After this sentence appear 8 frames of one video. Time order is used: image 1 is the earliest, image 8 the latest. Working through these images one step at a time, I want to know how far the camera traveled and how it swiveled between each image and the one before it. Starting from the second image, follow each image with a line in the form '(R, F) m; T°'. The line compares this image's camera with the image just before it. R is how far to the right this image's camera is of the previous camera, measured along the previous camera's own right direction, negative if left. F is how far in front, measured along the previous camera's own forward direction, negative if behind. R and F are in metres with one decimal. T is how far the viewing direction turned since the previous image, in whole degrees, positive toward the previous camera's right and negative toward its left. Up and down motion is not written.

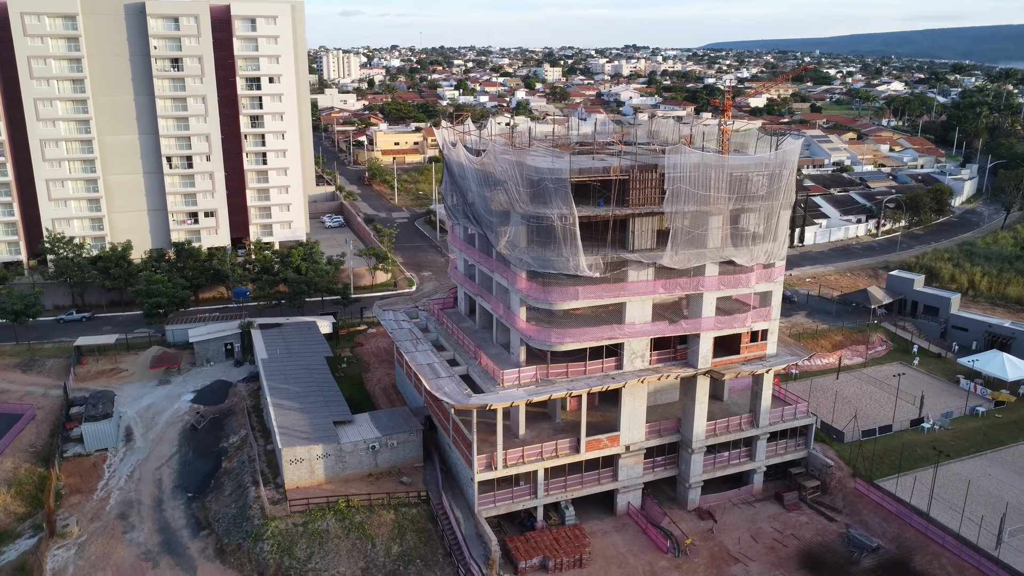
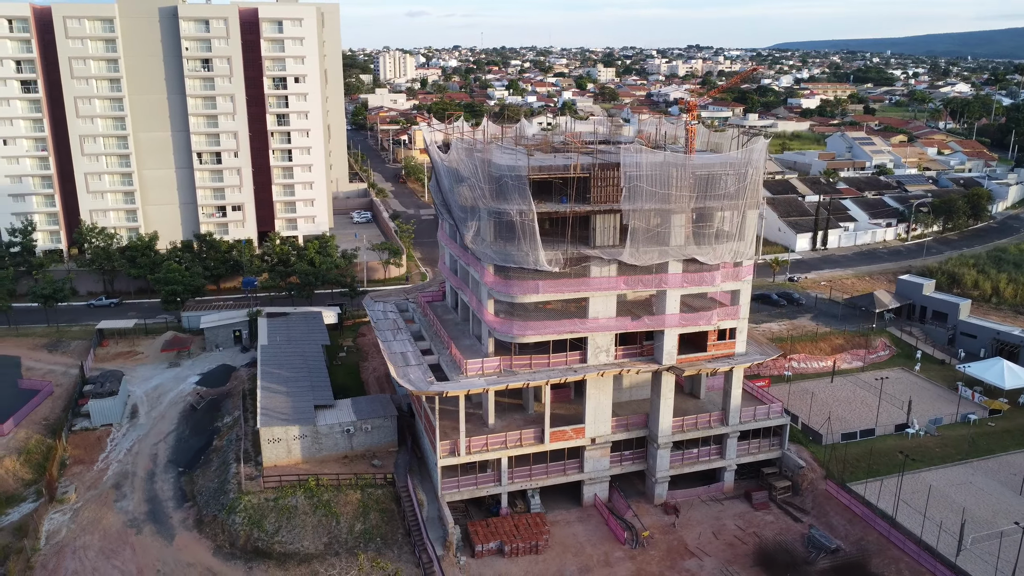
(+3.4, -0.7) m; -4°
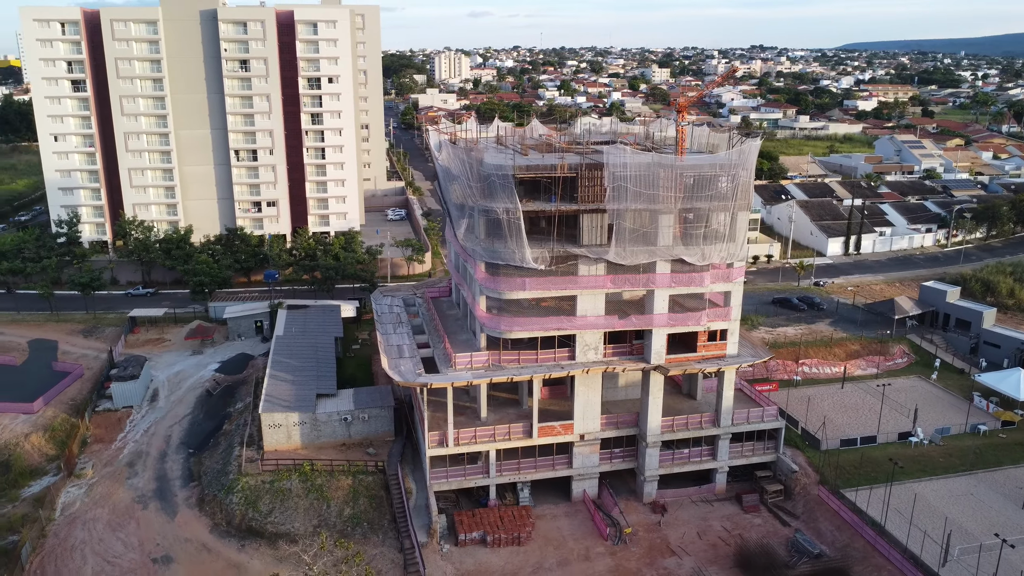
(+2.4, -0.5) m; -4°
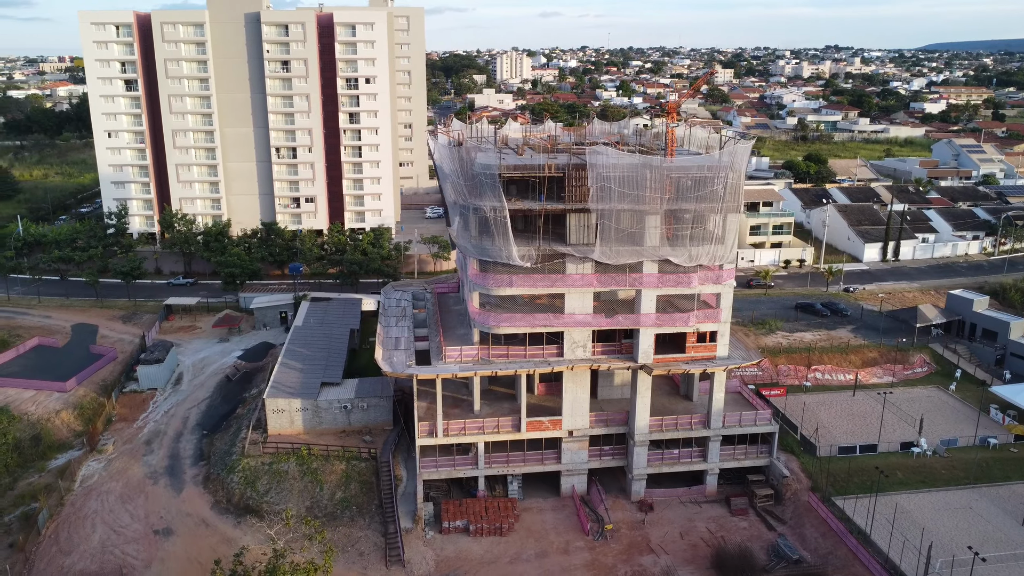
(+2.8, -0.6) m; -4°
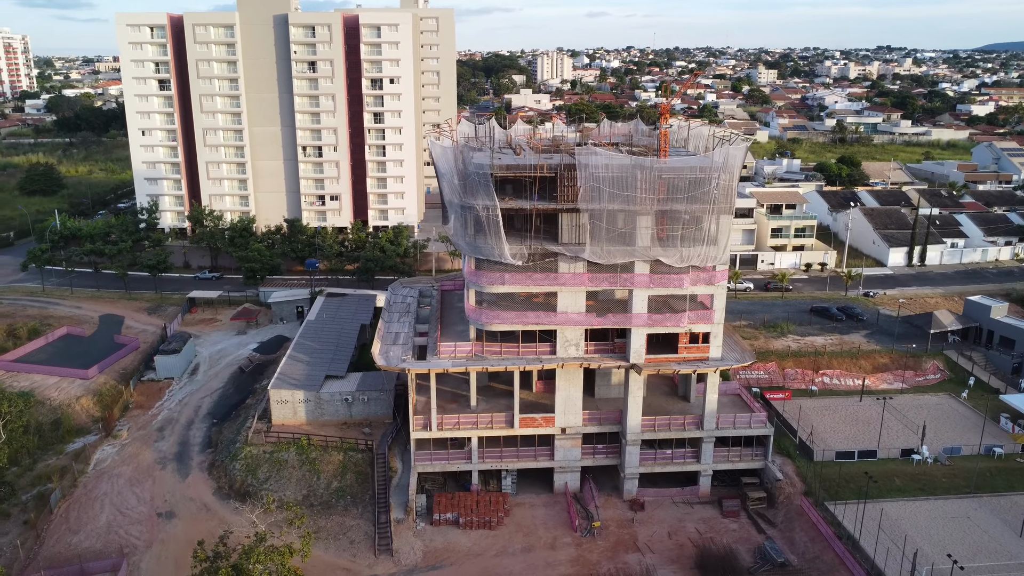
(+1.8, -0.4) m; -3°
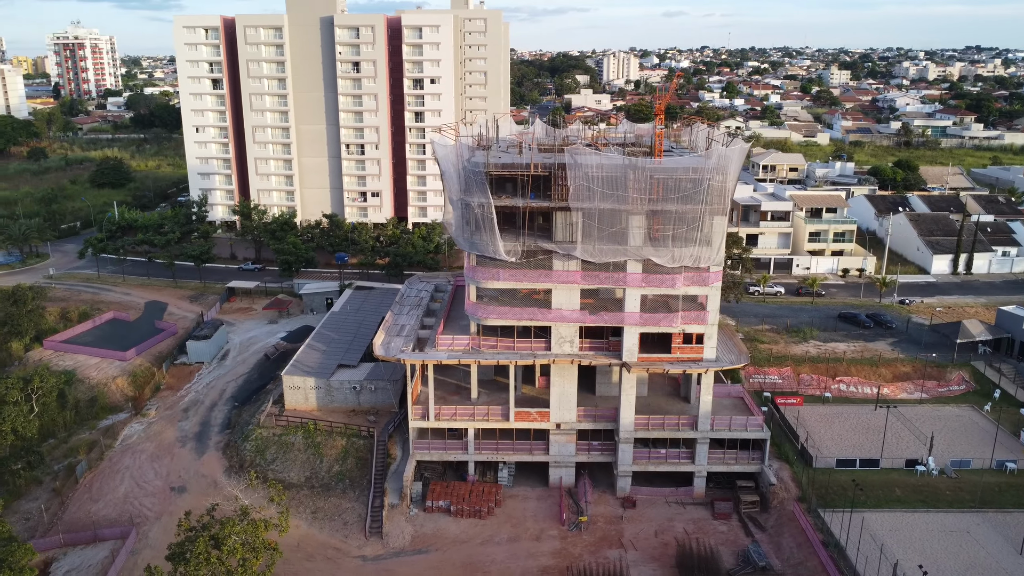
(+2.7, -0.6) m; -5°
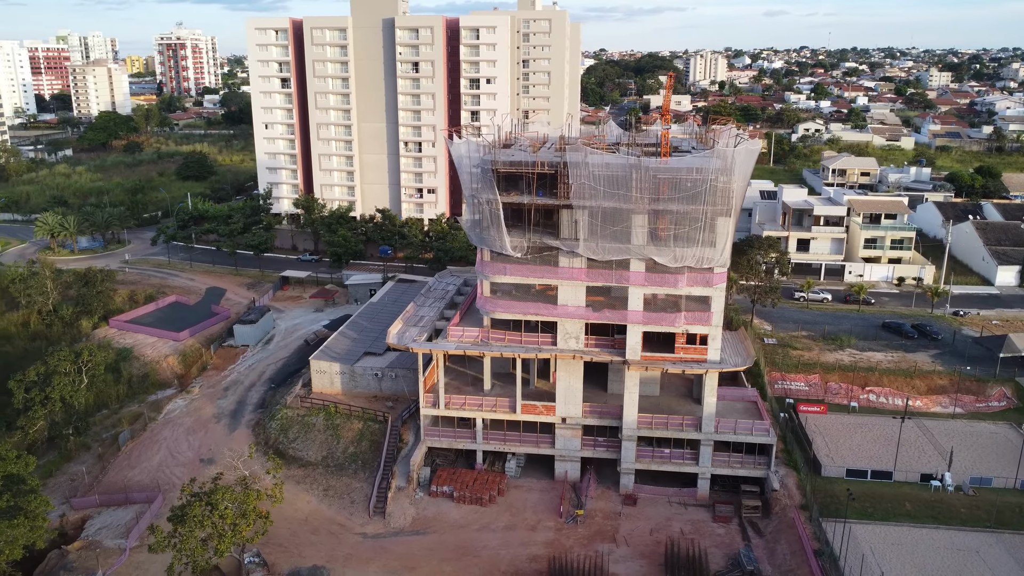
(+3.1, -0.7) m; -6°
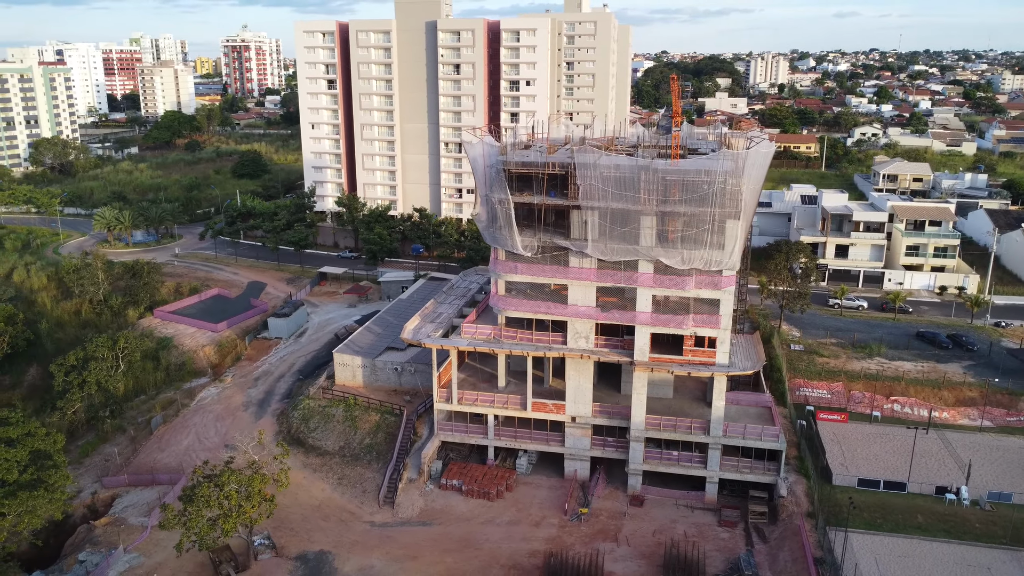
(+1.8, -0.5) m; -4°
